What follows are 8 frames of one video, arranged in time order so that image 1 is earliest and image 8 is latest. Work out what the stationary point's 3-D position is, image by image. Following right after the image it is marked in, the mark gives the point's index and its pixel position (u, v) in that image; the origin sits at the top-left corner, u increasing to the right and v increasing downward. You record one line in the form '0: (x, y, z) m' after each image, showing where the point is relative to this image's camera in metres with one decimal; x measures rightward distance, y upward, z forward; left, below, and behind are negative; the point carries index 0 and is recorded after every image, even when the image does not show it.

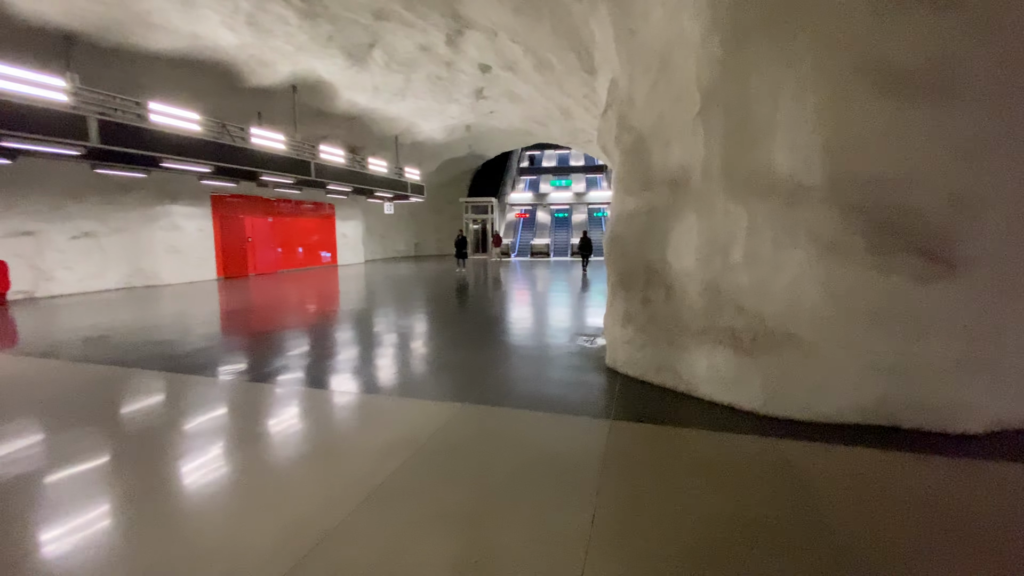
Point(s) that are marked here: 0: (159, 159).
0: (-8.7, +3.2, +11.9) m
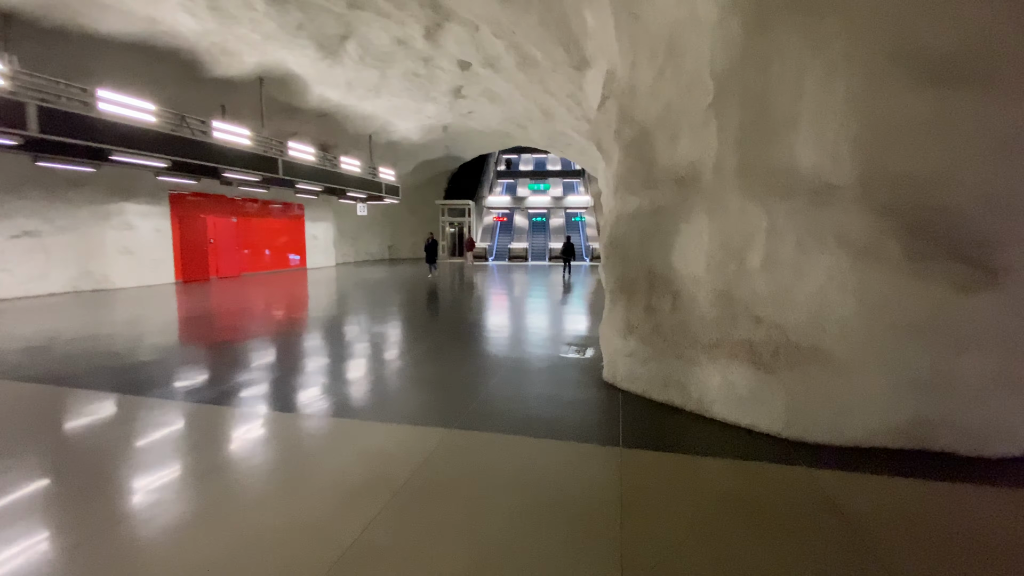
0: (-9.1, +3.1, +10.9) m
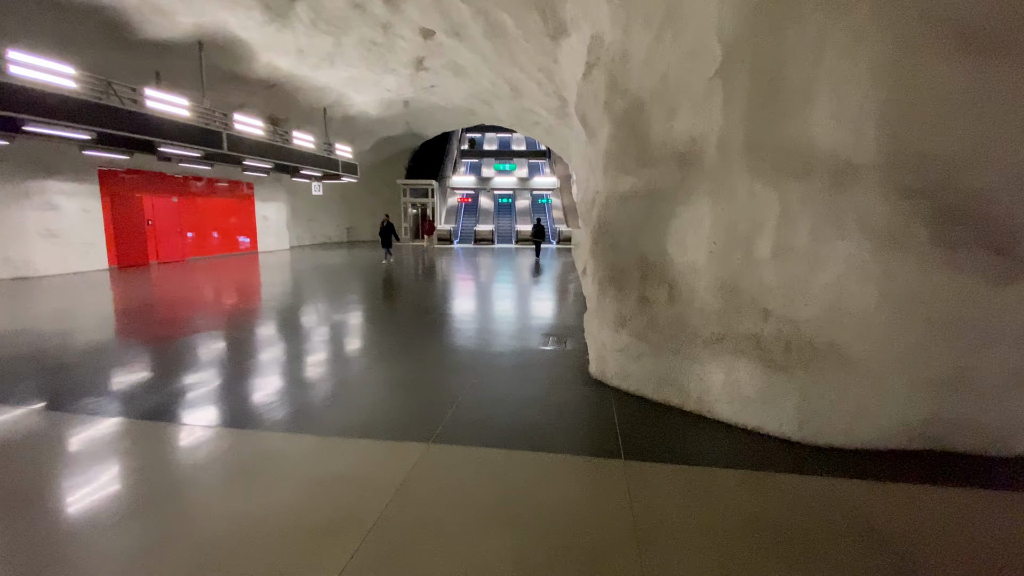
0: (-9.8, +3.3, +9.6) m
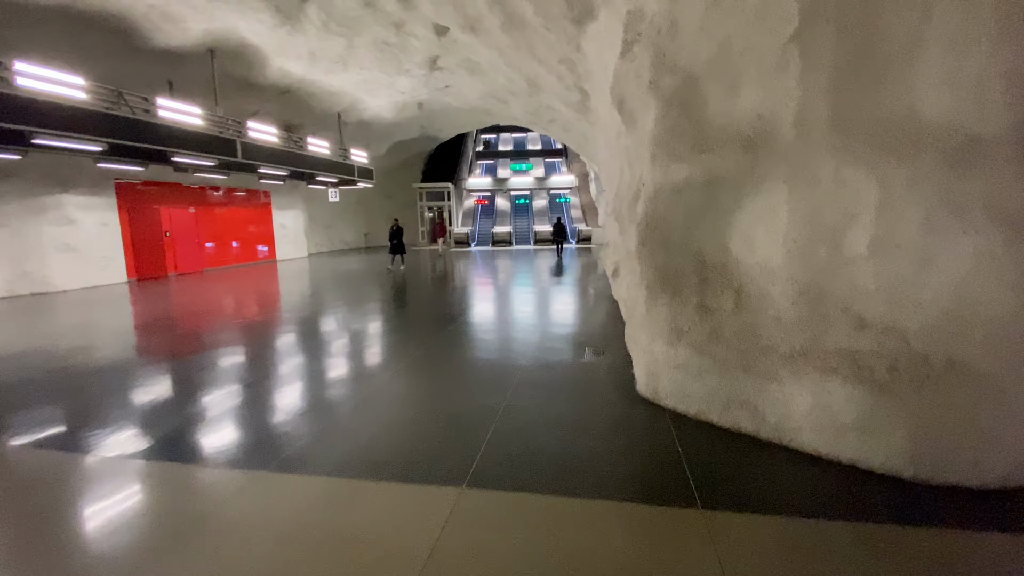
0: (-9.4, +3.0, +9.4) m
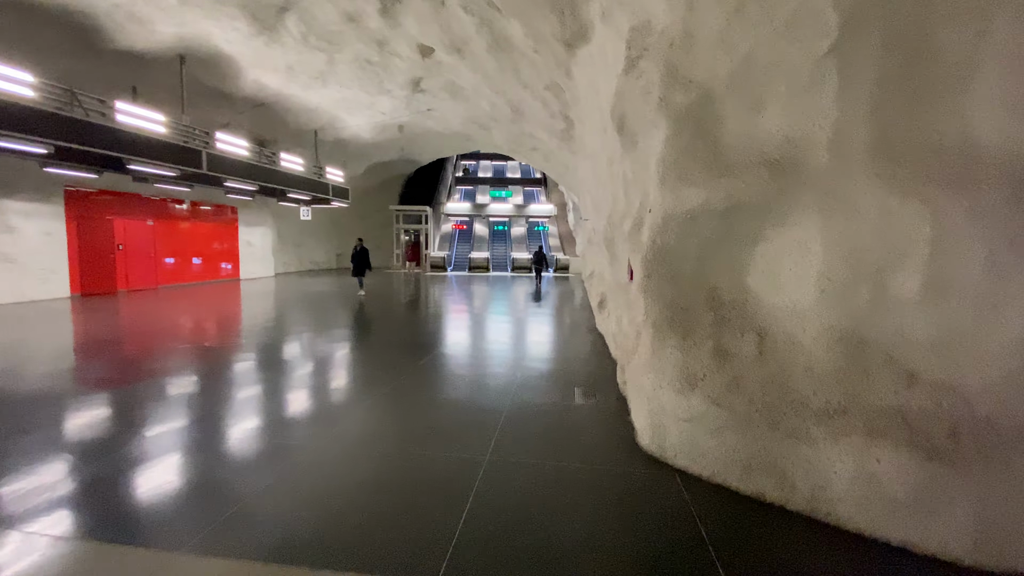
0: (-9.7, +2.8, +8.5) m
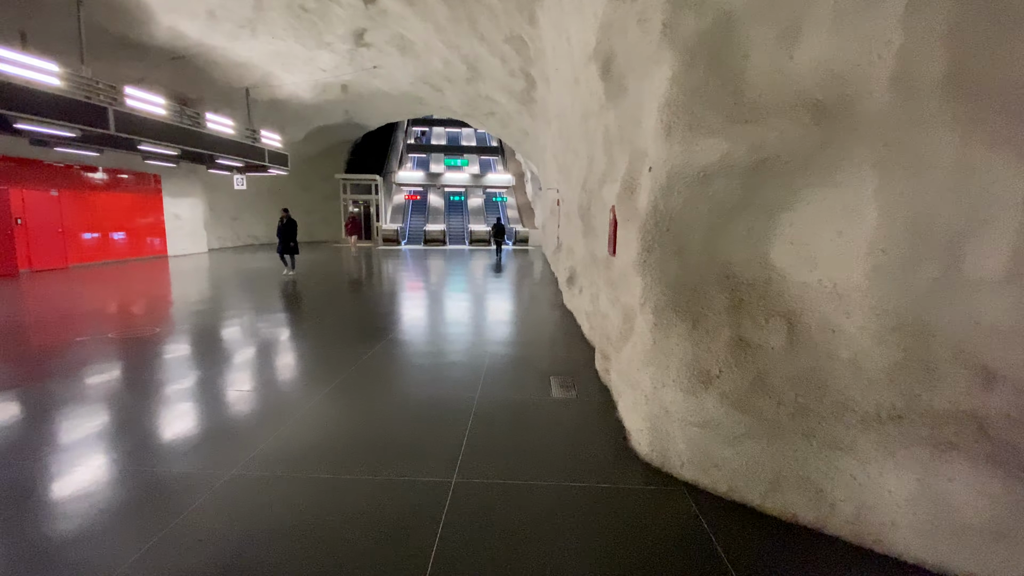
0: (-10.3, +3.0, +6.8) m
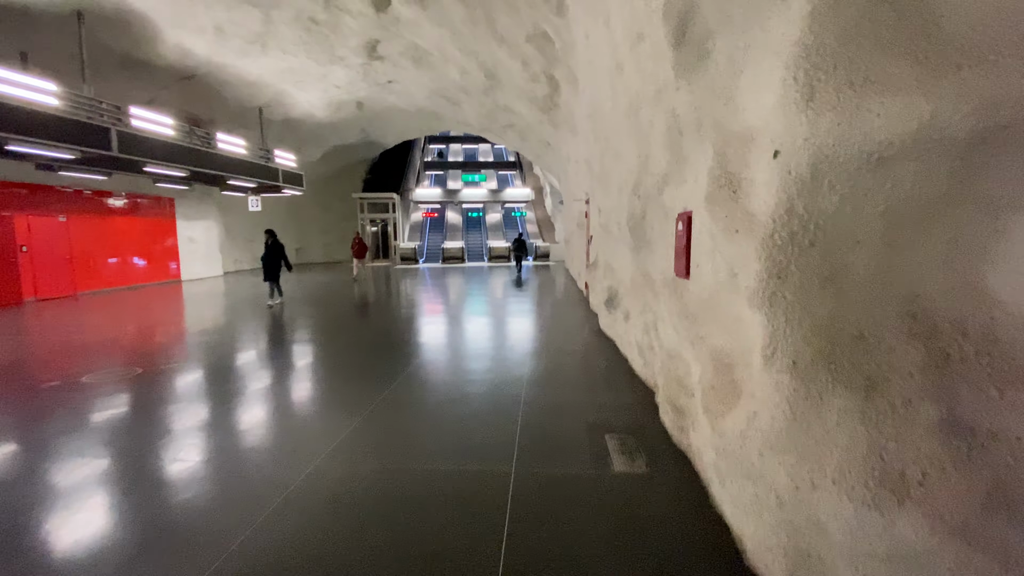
0: (-9.9, +2.4, +6.3) m
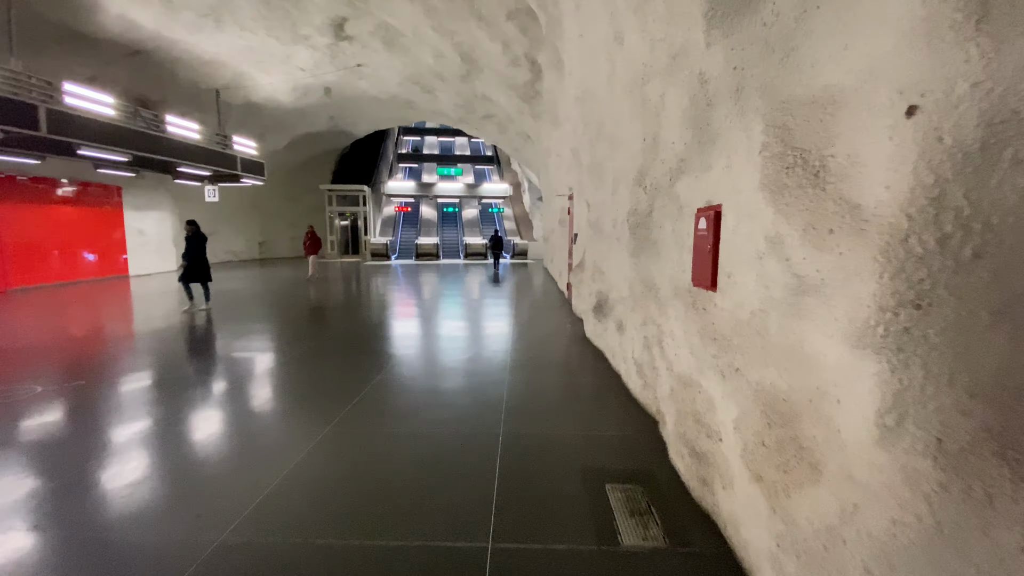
0: (-10.2, +2.5, +5.1) m
